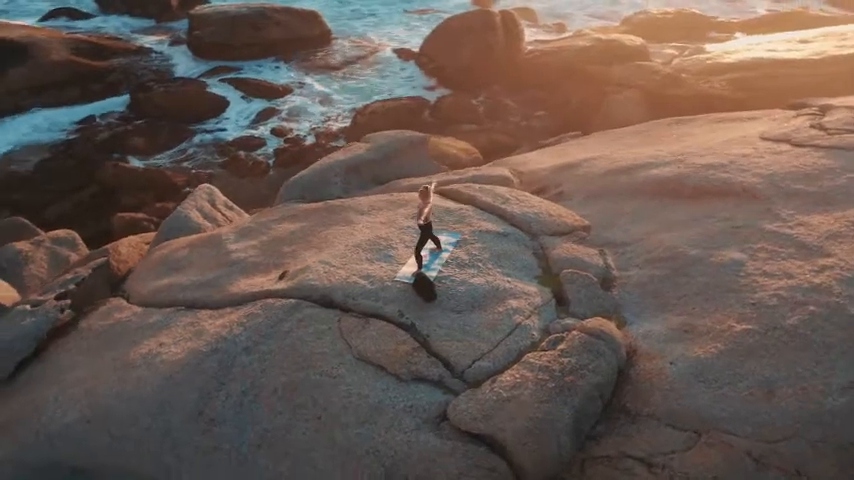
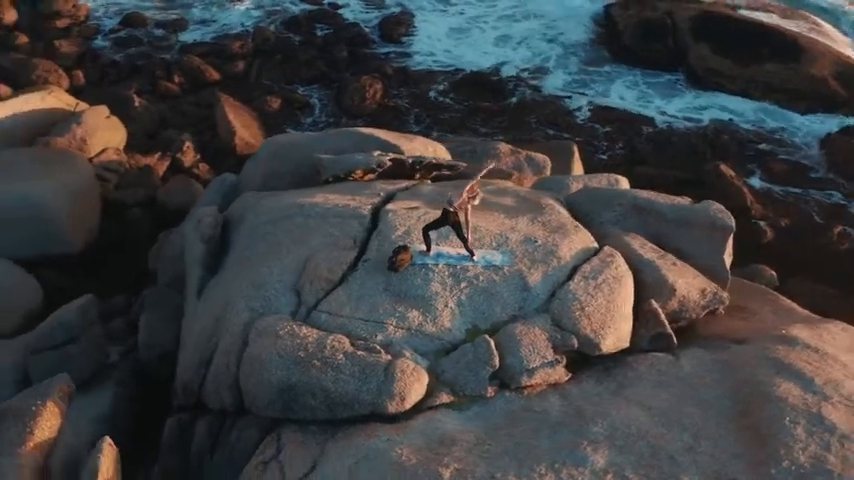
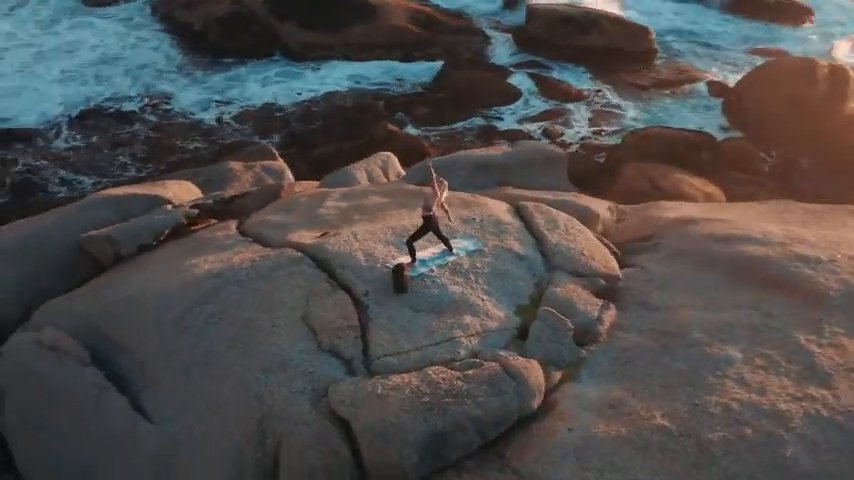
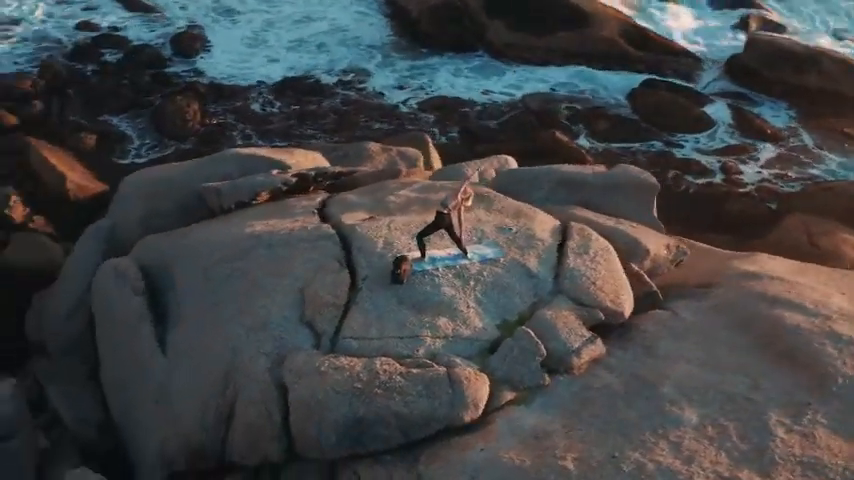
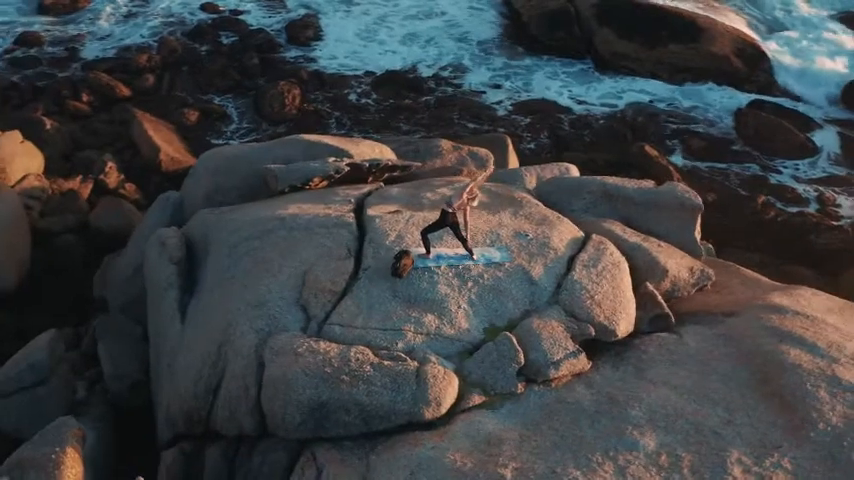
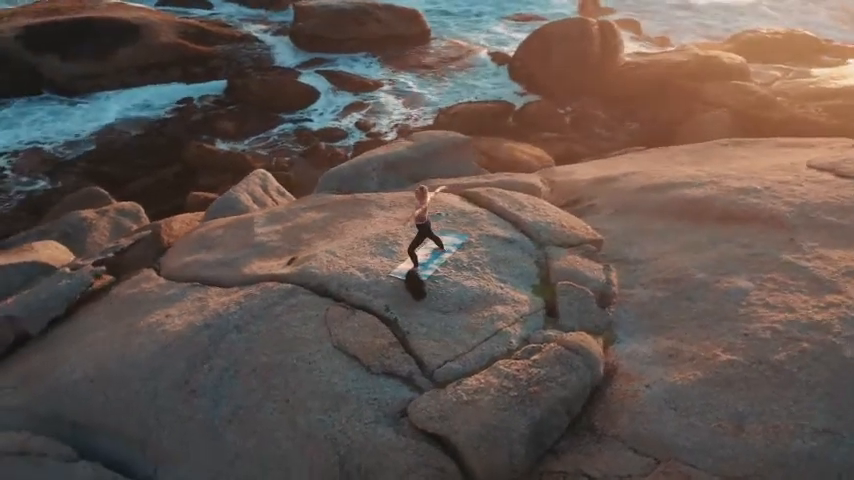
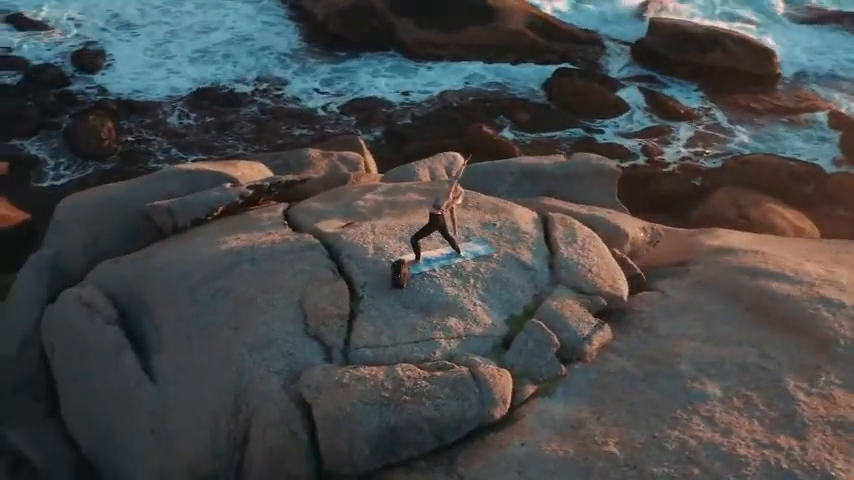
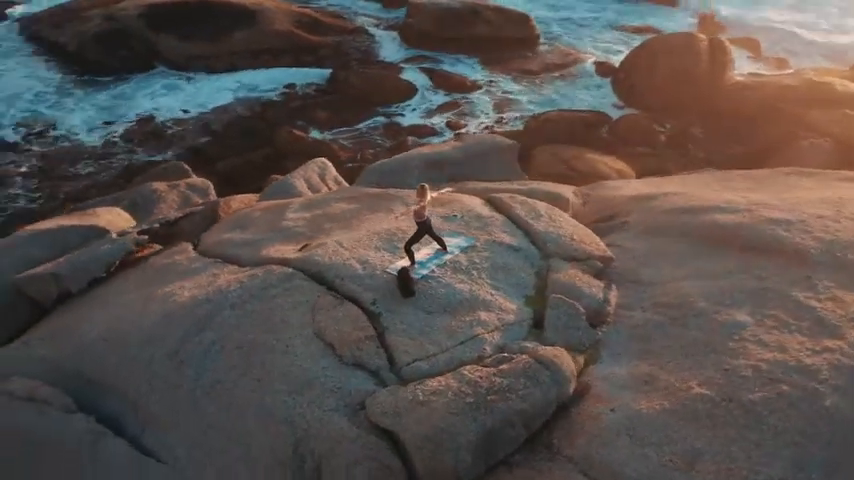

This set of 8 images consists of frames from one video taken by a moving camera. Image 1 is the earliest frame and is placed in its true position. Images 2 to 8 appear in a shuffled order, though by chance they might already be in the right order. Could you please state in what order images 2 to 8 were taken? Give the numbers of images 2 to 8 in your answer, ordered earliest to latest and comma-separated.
6, 8, 3, 7, 4, 5, 2
